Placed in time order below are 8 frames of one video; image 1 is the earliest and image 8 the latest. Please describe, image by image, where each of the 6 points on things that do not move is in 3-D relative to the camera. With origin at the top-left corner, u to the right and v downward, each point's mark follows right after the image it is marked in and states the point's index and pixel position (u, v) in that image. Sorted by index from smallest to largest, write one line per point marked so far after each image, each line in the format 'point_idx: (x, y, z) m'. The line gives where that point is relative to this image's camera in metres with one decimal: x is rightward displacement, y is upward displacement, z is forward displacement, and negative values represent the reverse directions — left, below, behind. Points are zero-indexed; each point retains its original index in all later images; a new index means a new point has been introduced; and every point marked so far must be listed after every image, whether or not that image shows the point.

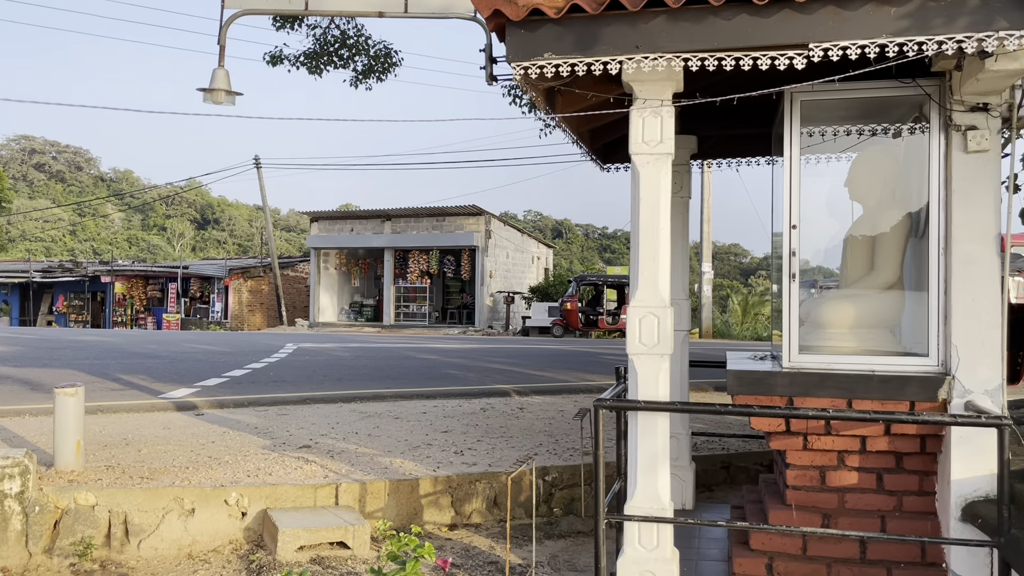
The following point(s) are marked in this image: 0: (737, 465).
0: (+1.8, -1.4, +7.0) m
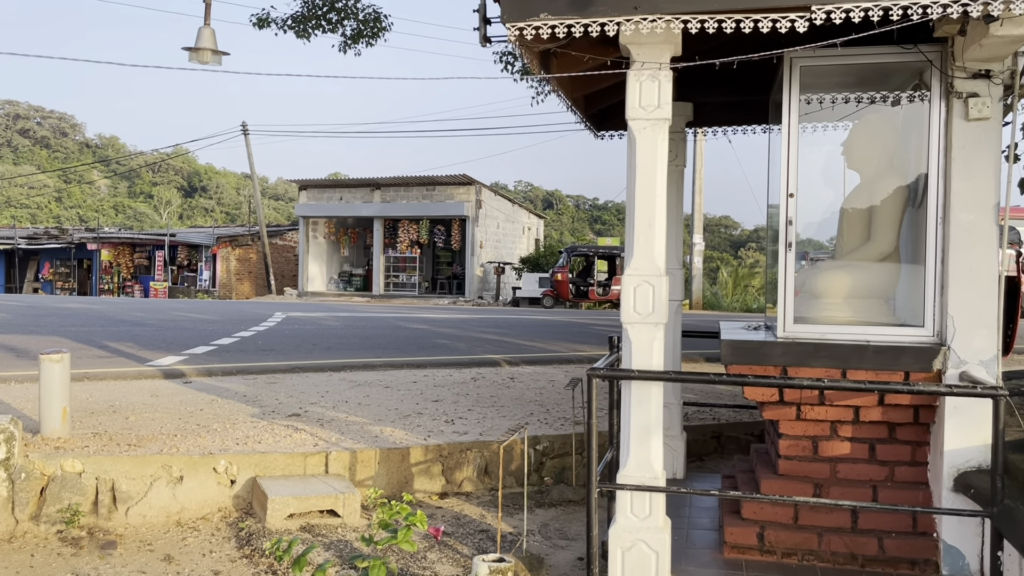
0: (+1.8, -1.2, +7.0) m
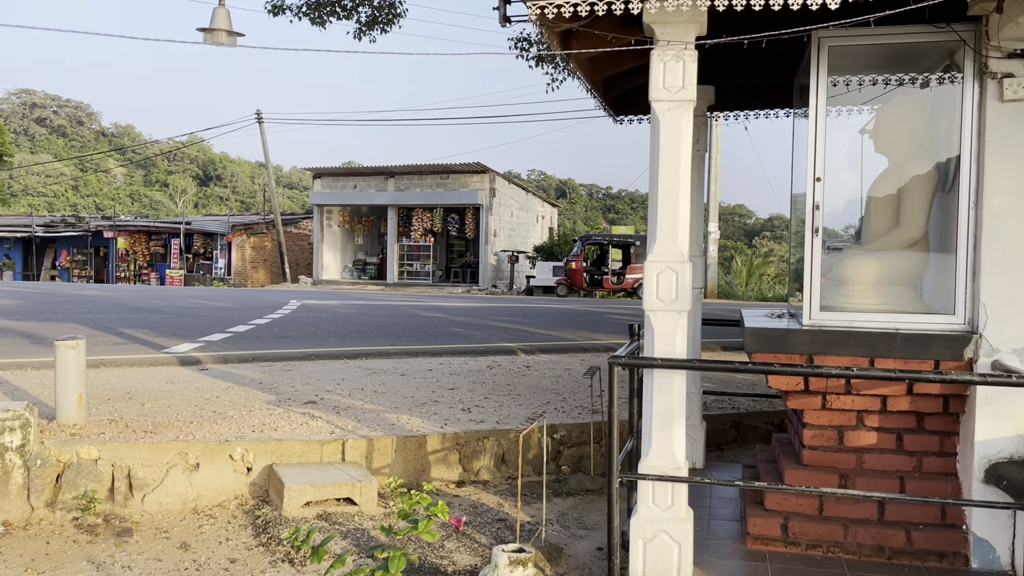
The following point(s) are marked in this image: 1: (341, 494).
0: (+1.9, -1.1, +6.9) m
1: (-1.0, -1.2, +4.9) m
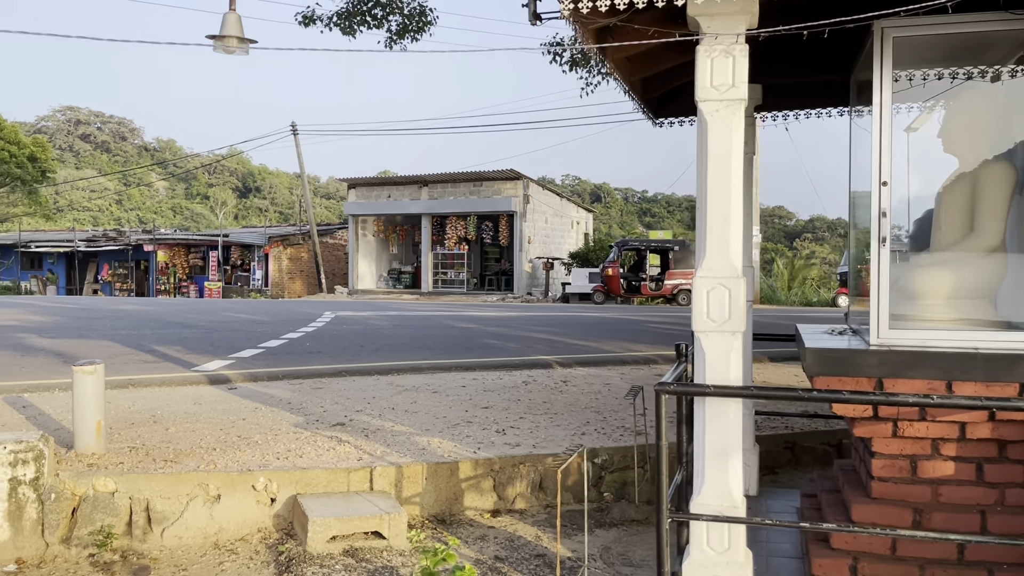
0: (+2.2, -1.2, +6.5) m
1: (-0.8, -1.3, +4.6) m
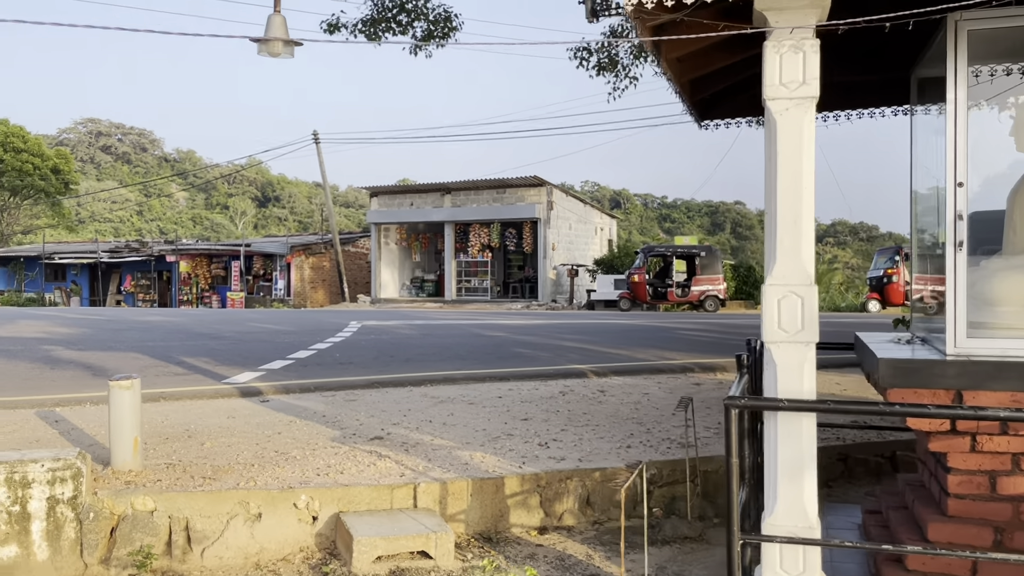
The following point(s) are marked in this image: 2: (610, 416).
0: (+2.5, -1.2, +6.3) m
1: (-0.5, -1.3, +4.5) m
2: (+0.8, -1.1, +7.3) m
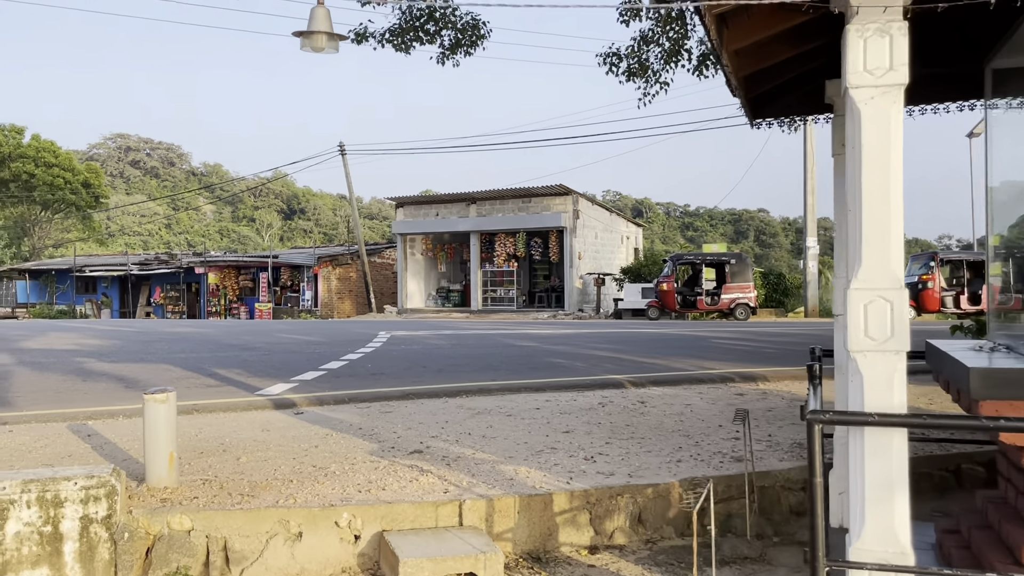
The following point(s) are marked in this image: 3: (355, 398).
0: (+2.8, -1.3, +6.0) m
1: (-0.2, -1.4, +4.2) m
2: (+1.2, -1.2, +7.1) m
3: (-1.6, -1.1, +8.7) m
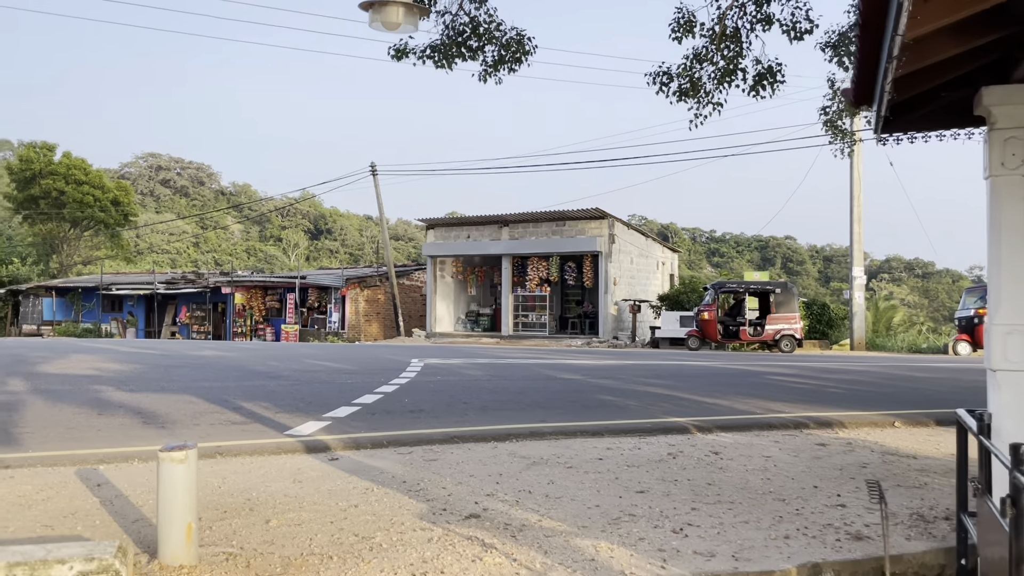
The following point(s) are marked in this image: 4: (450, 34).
0: (+3.2, -1.5, +5.0) m
1: (+0.2, -1.6, +3.4) m
2: (+1.6, -1.4, +6.2) m
3: (-1.1, -1.4, +7.9) m
4: (-0.9, +3.7, +12.4) m
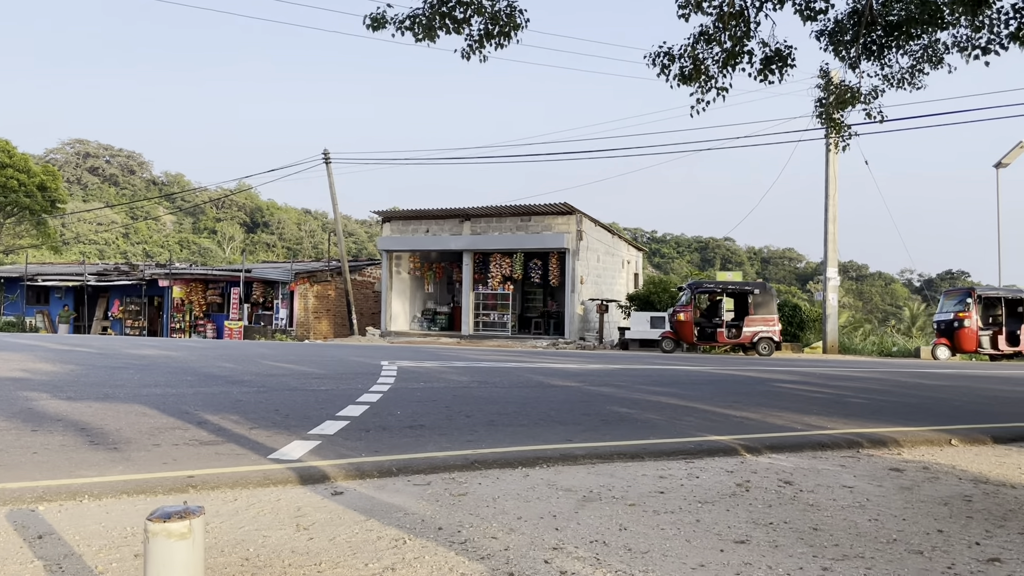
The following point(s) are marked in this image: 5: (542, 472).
0: (+3.7, -1.6, +4.0) m
1: (+0.7, -1.6, +2.1) m
2: (+2.0, -1.4, +5.0) m
3: (-0.8, -1.3, +6.5) m
4: (-0.9, +3.7, +11.0) m
5: (+0.2, -1.4, +6.6) m
